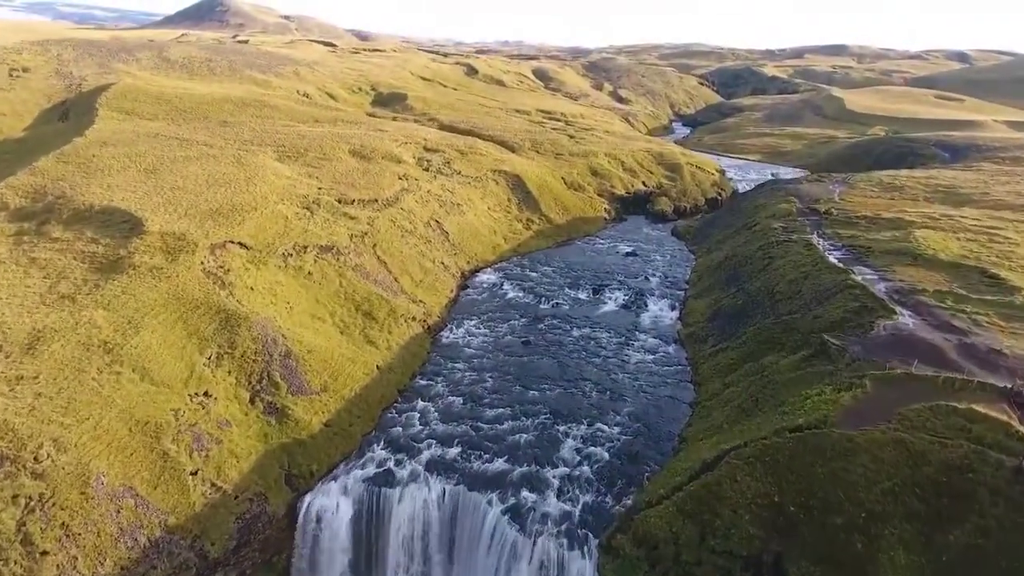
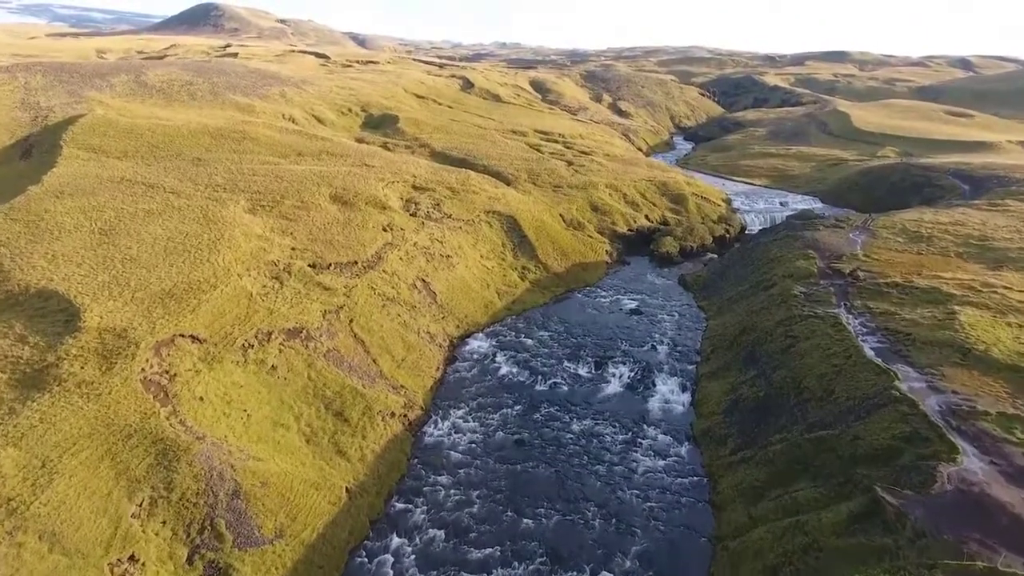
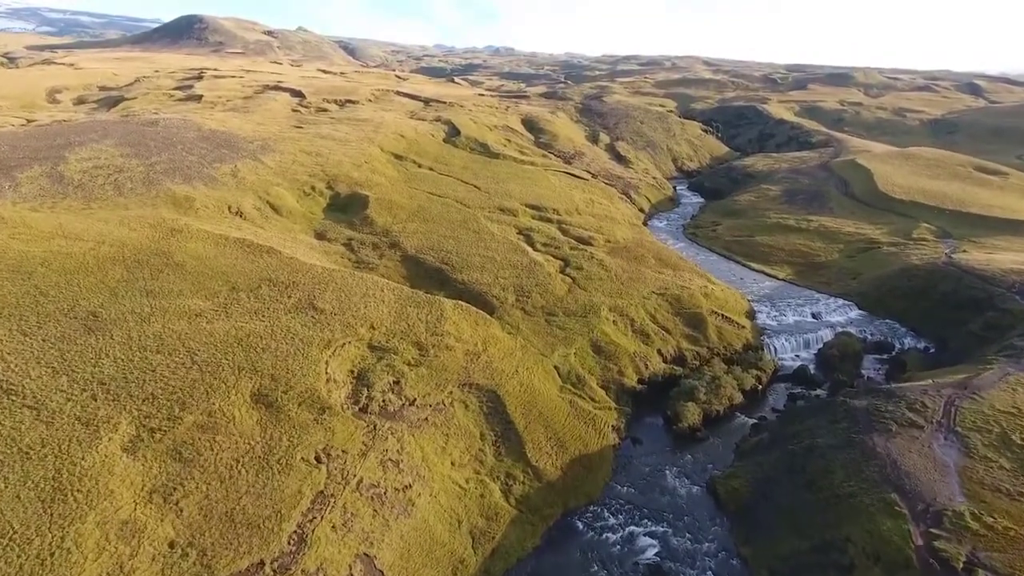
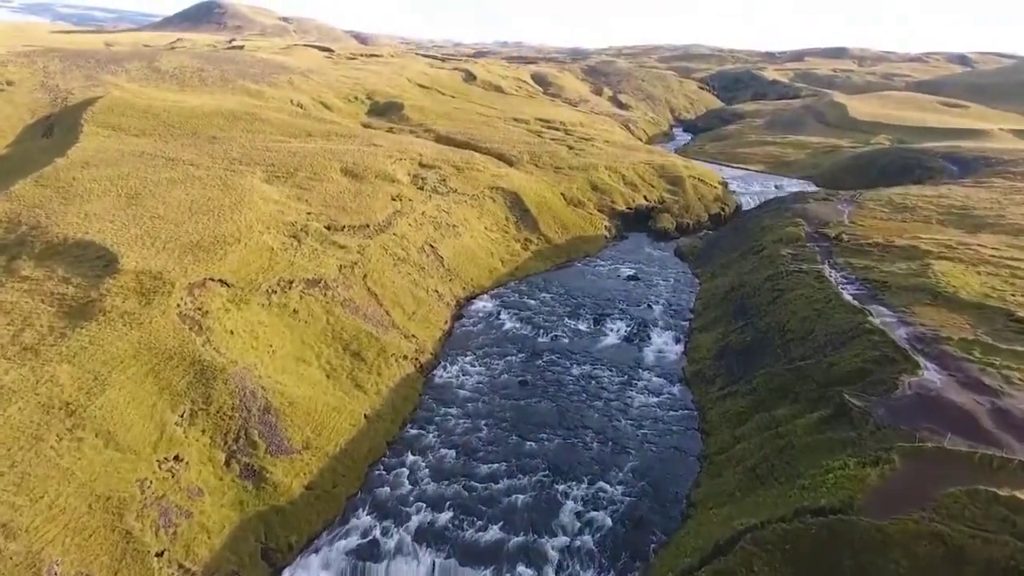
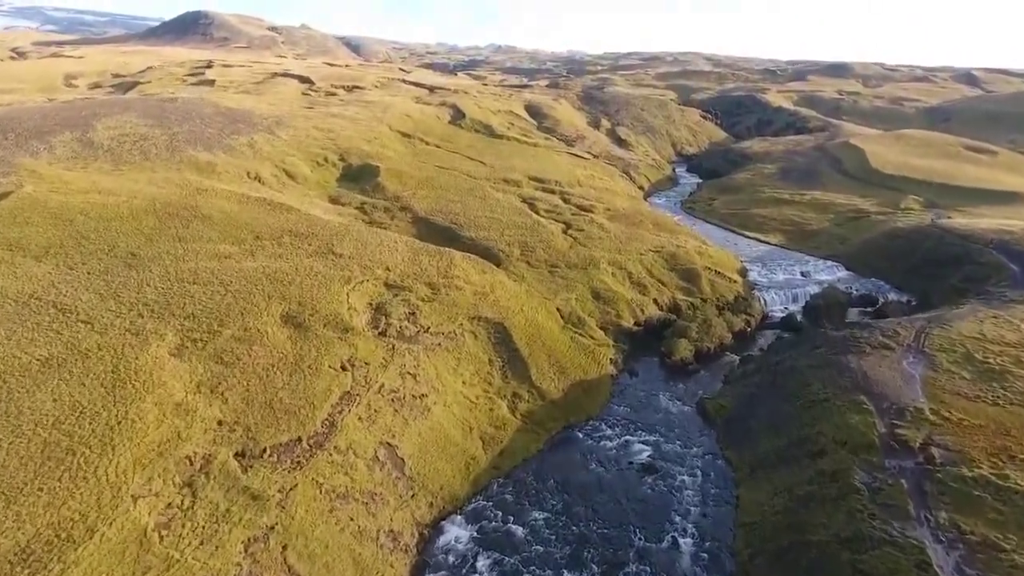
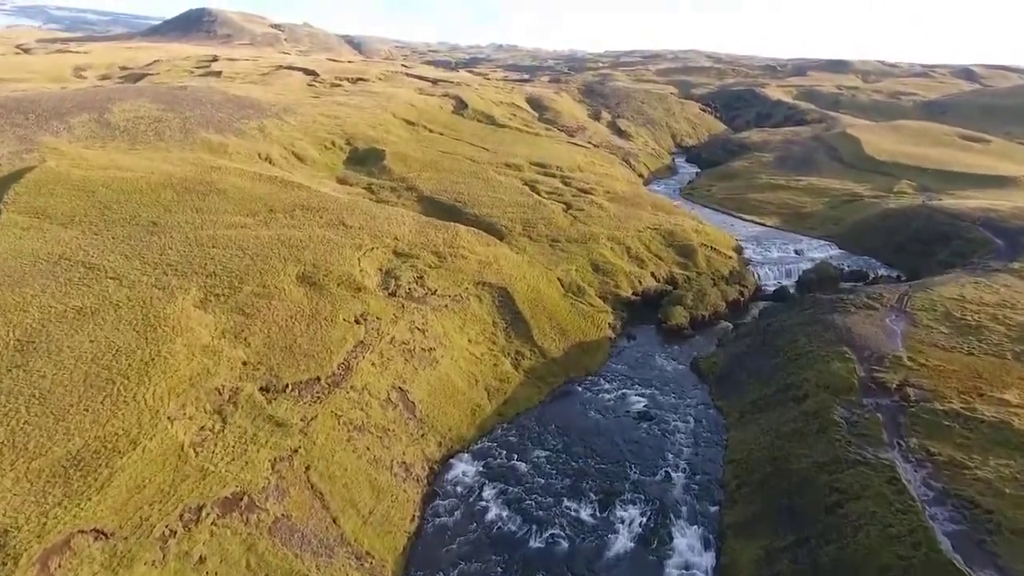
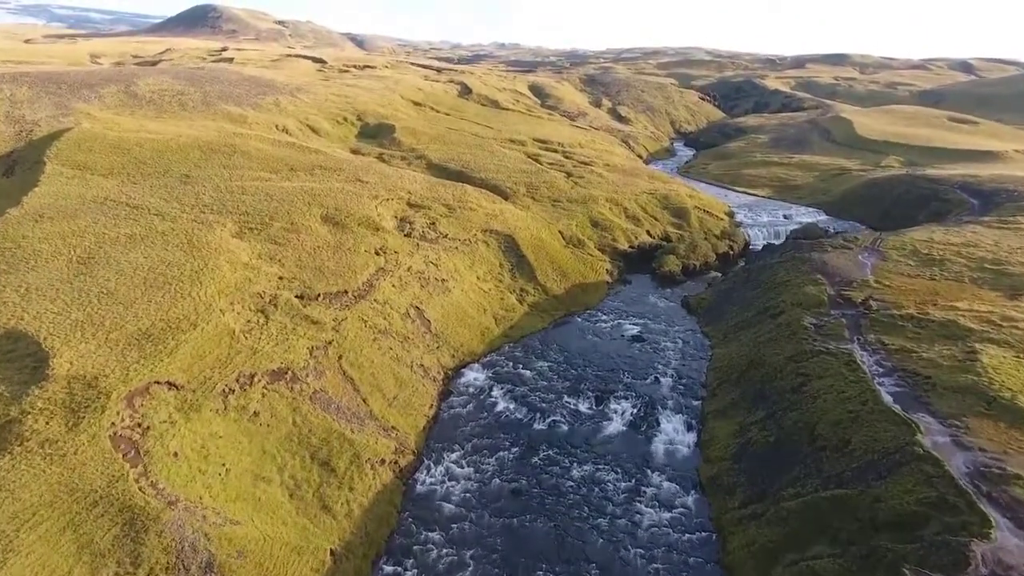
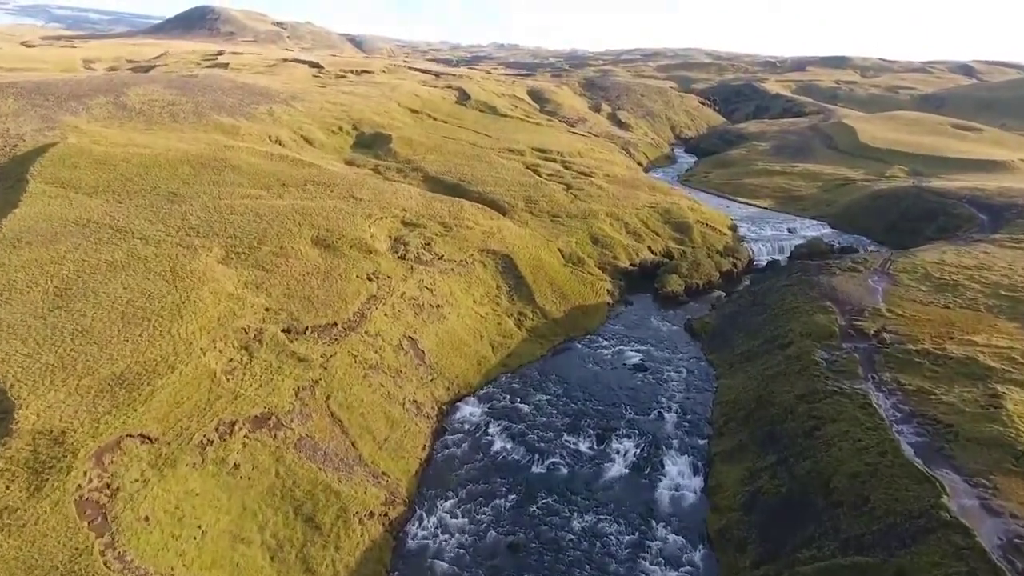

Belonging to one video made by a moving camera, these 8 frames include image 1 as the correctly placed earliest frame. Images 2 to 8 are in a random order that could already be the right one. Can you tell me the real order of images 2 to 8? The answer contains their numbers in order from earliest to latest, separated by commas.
4, 2, 7, 8, 6, 5, 3
